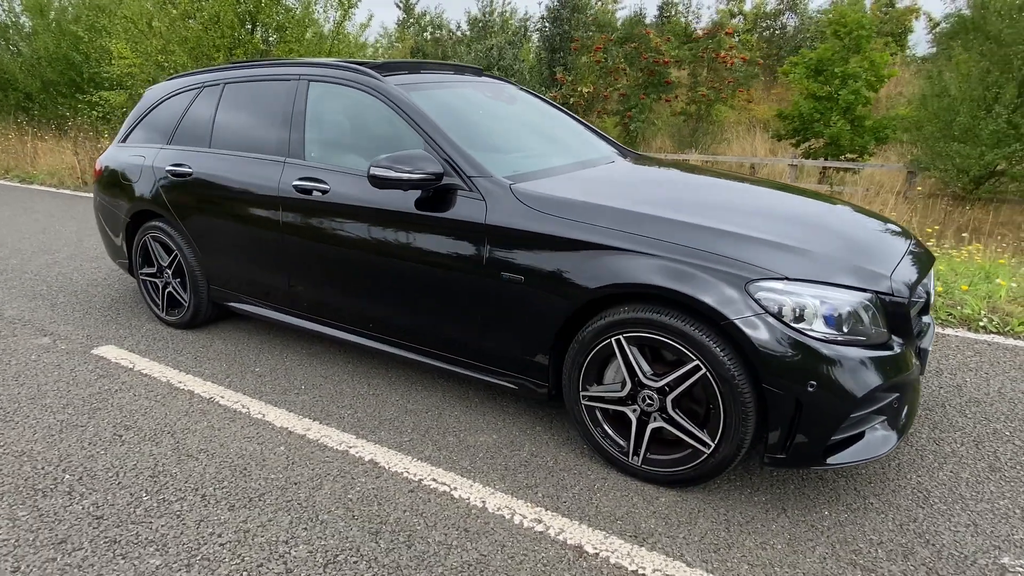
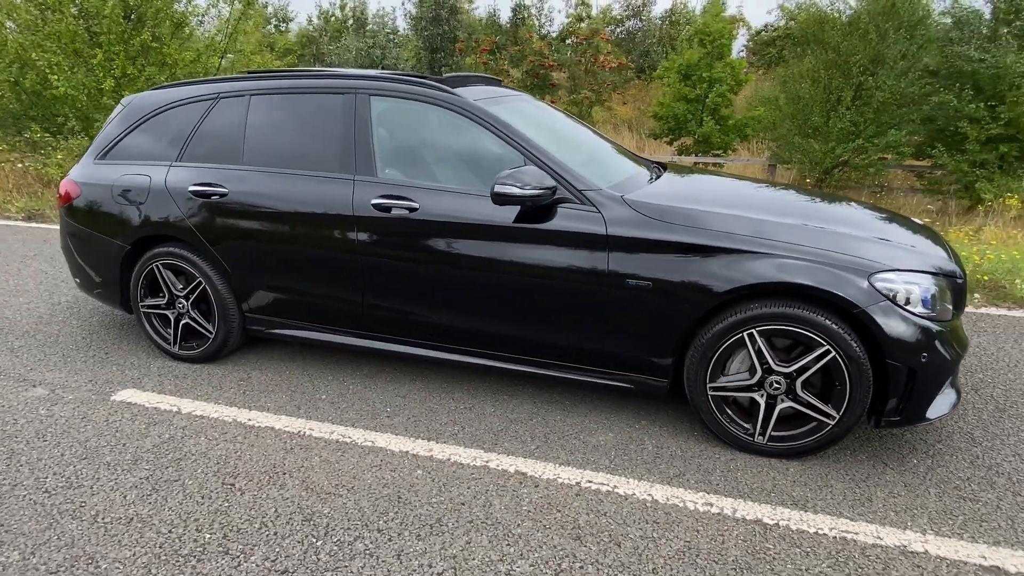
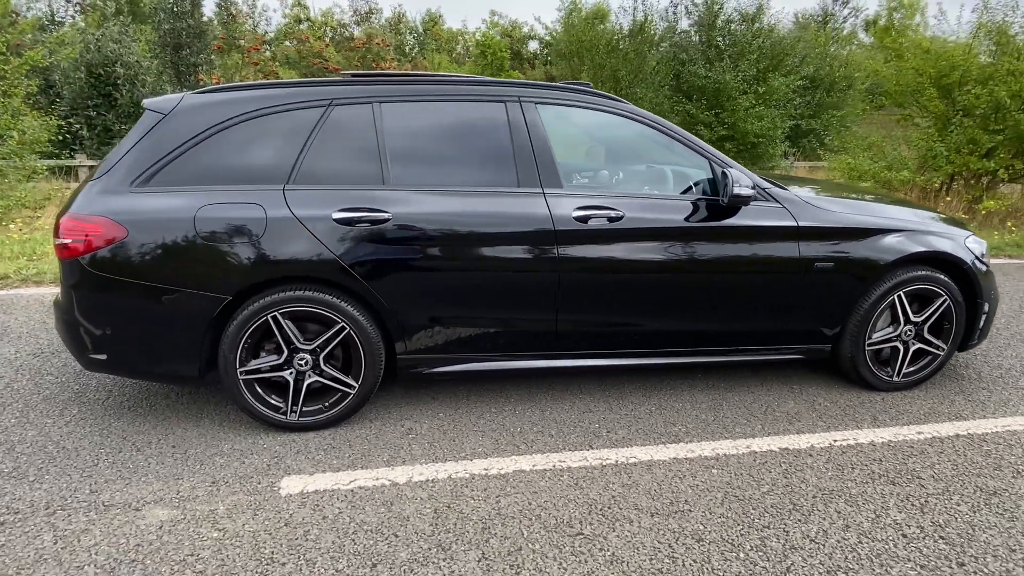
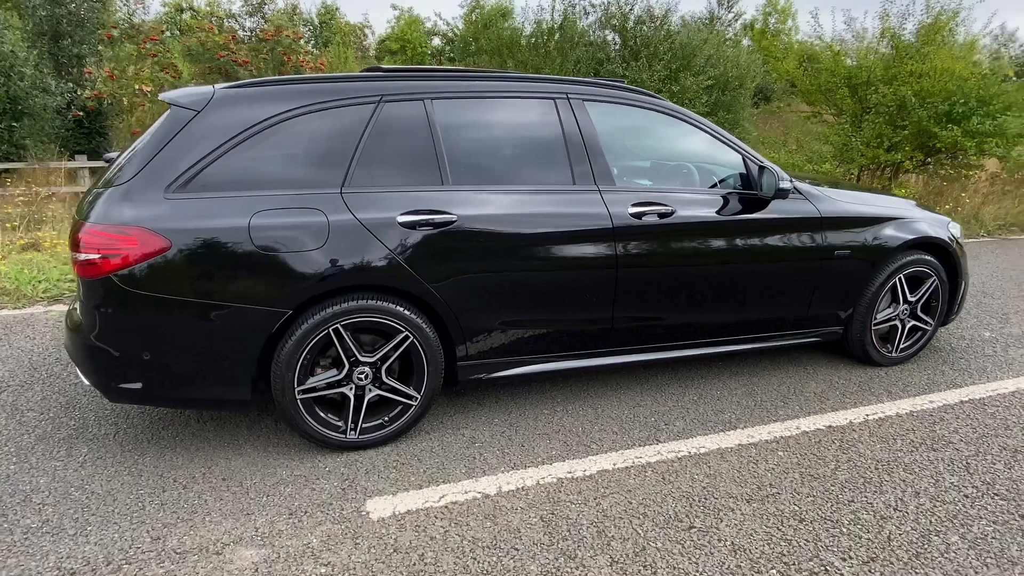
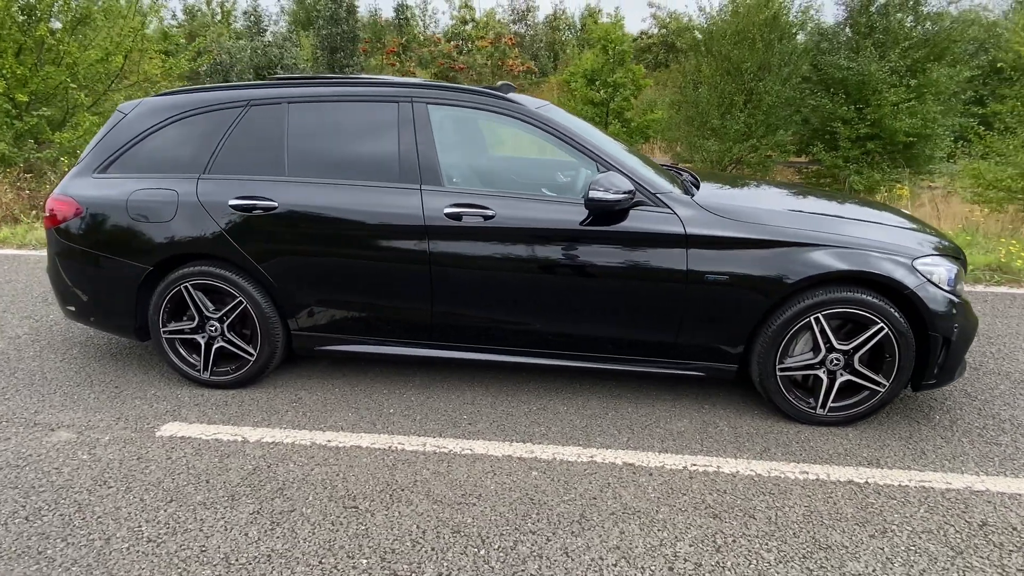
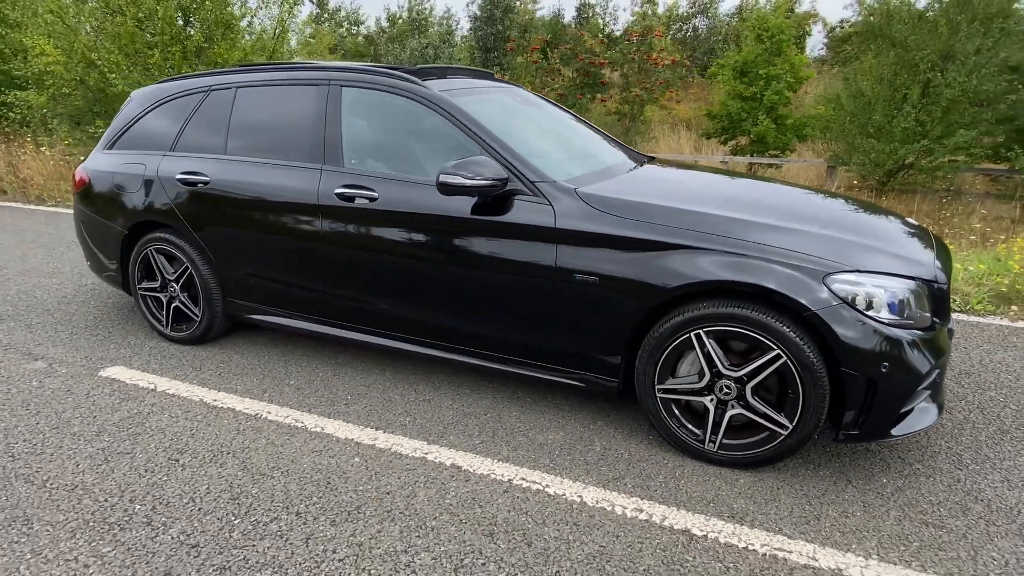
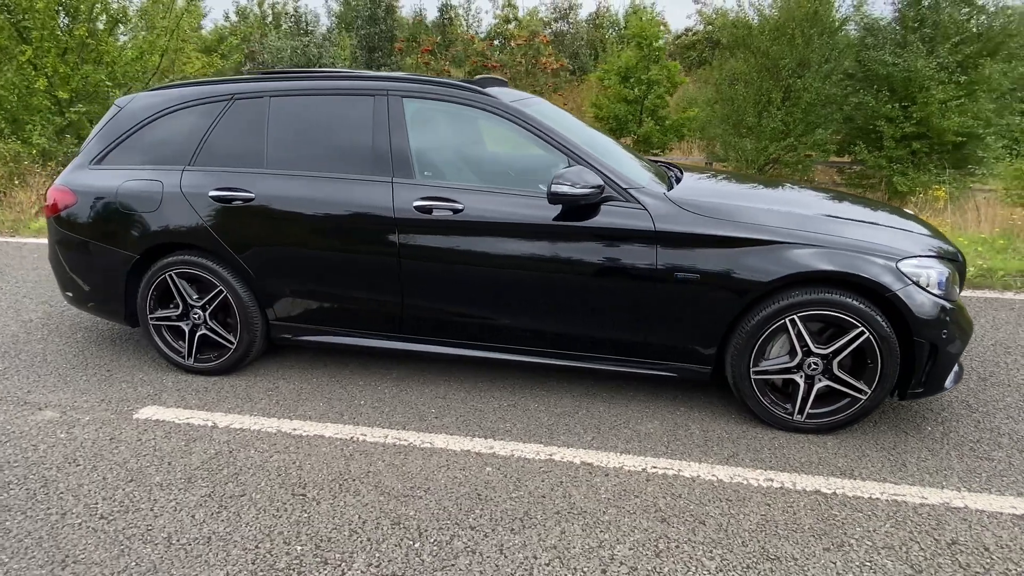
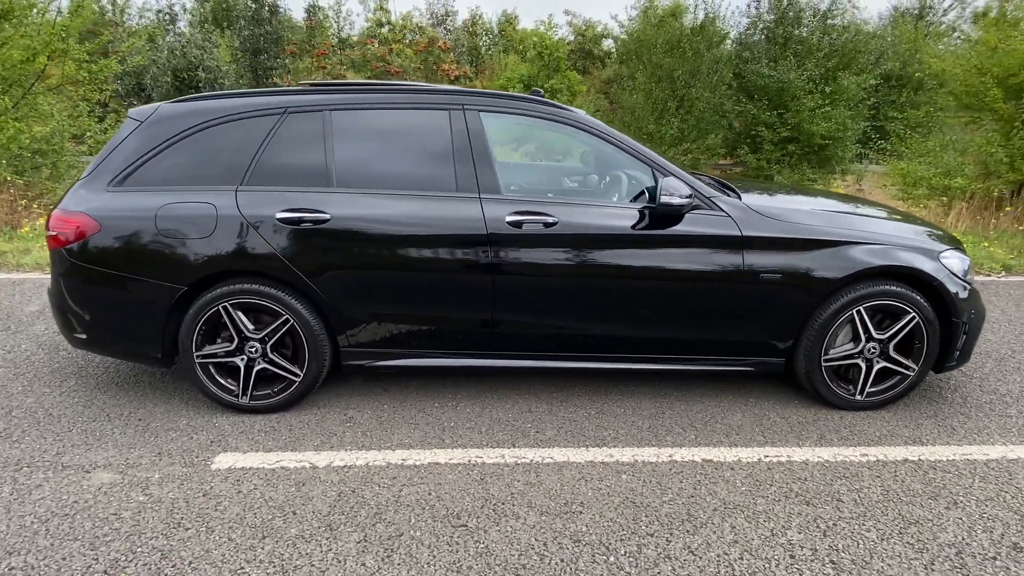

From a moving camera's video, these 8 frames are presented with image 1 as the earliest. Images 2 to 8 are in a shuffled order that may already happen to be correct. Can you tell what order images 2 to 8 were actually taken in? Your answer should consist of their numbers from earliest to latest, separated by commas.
6, 2, 7, 5, 8, 3, 4
